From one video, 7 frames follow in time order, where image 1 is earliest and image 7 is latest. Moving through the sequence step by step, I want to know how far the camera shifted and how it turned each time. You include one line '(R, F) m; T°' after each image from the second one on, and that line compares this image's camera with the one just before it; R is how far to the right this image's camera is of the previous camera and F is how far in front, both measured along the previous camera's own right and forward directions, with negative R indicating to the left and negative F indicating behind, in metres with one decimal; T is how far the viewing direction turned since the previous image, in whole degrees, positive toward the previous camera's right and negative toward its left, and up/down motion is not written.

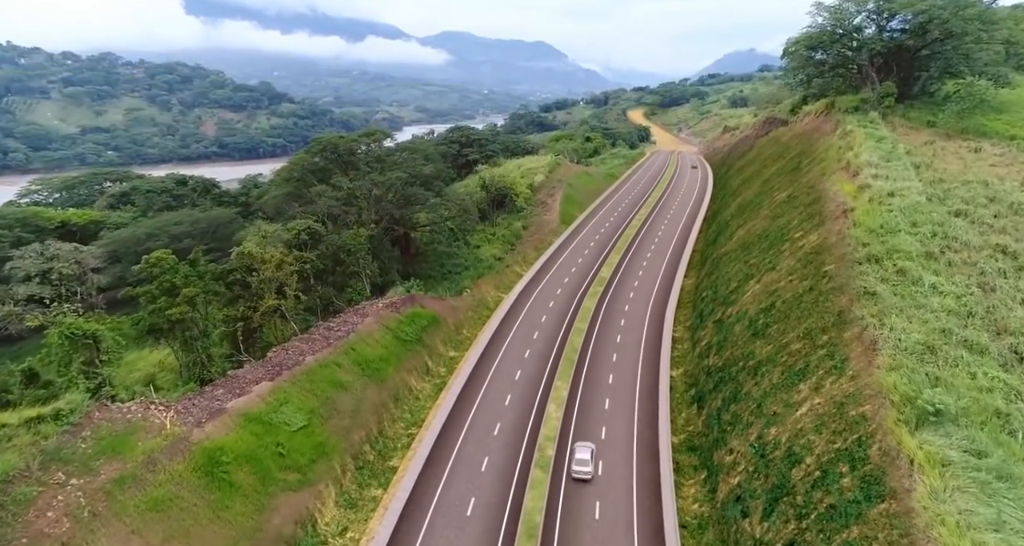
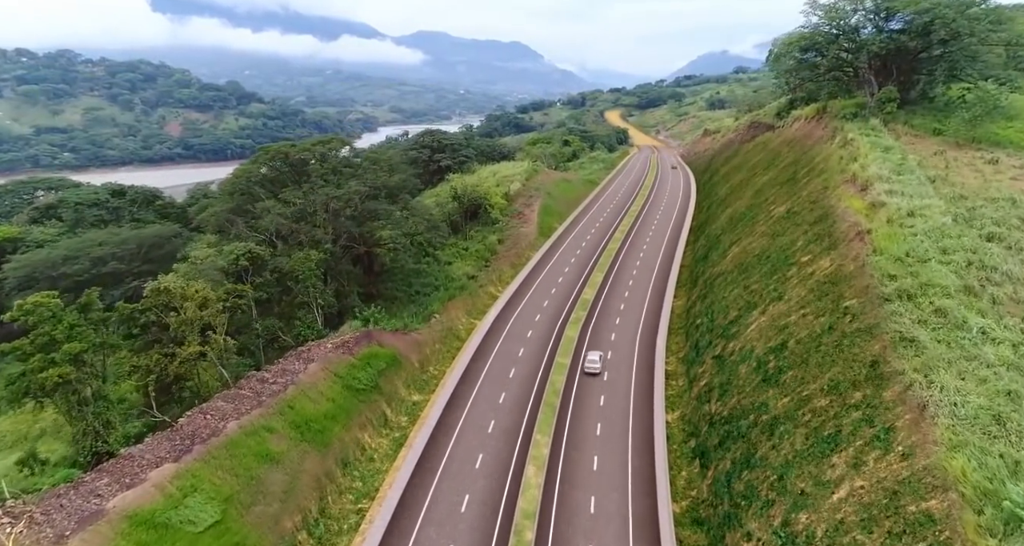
(+0.4, +6.1) m; +2°
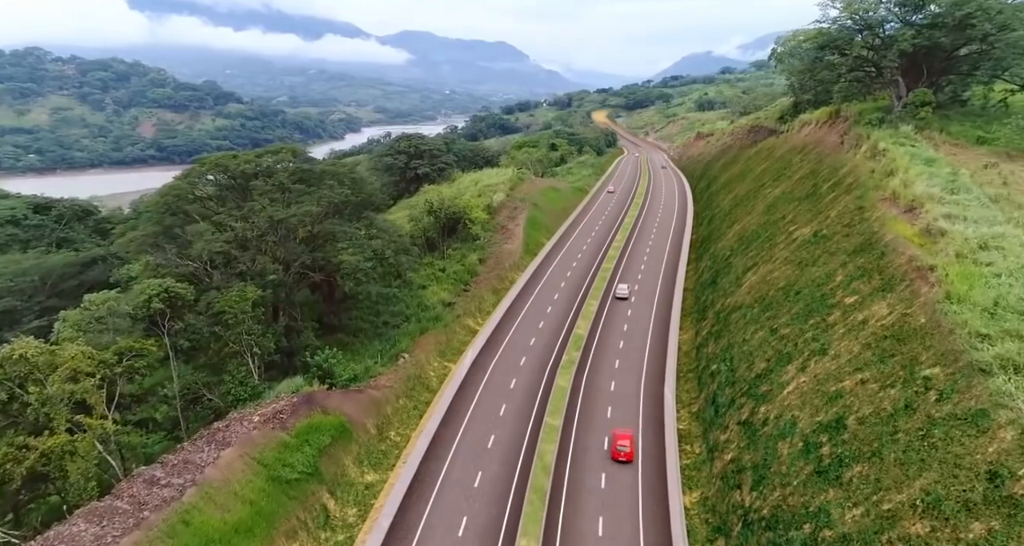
(+0.5, +8.1) m; +1°
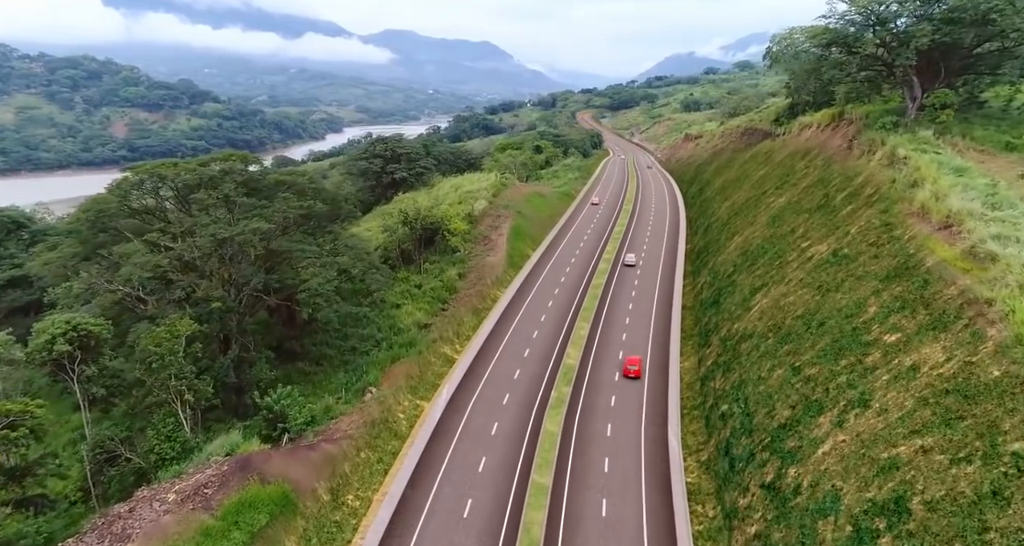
(+0.3, +5.6) m; +2°
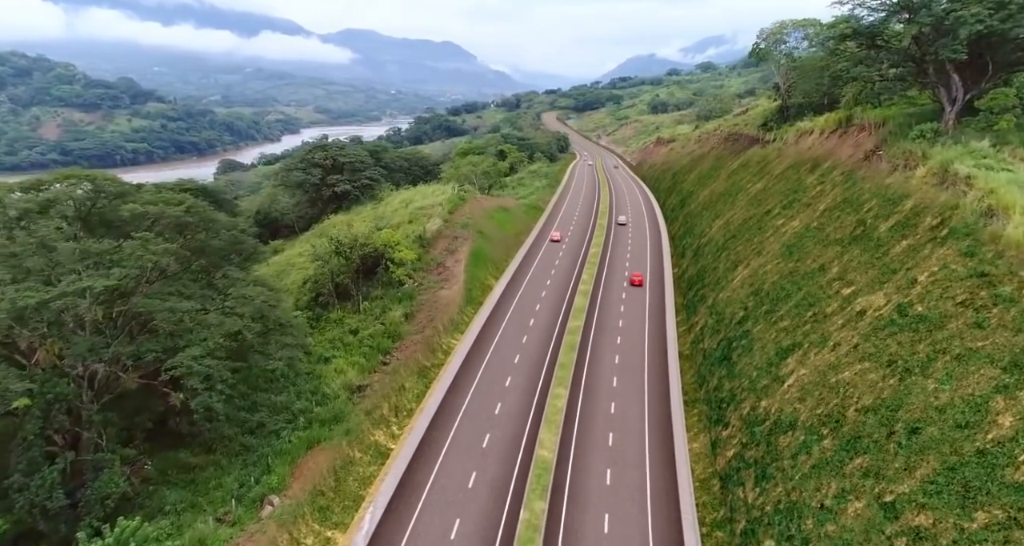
(+0.8, +11.7) m; +3°
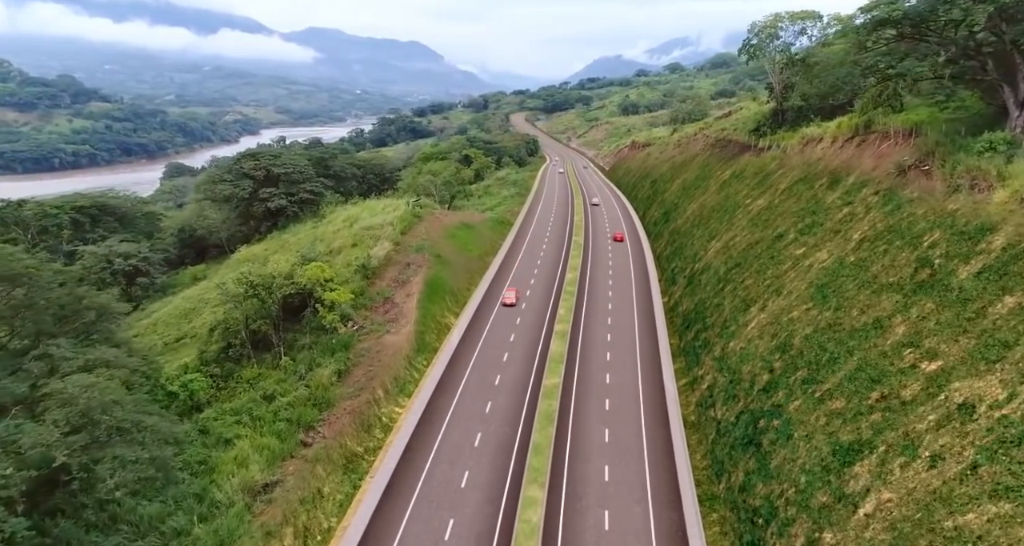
(+0.7, +10.7) m; +3°
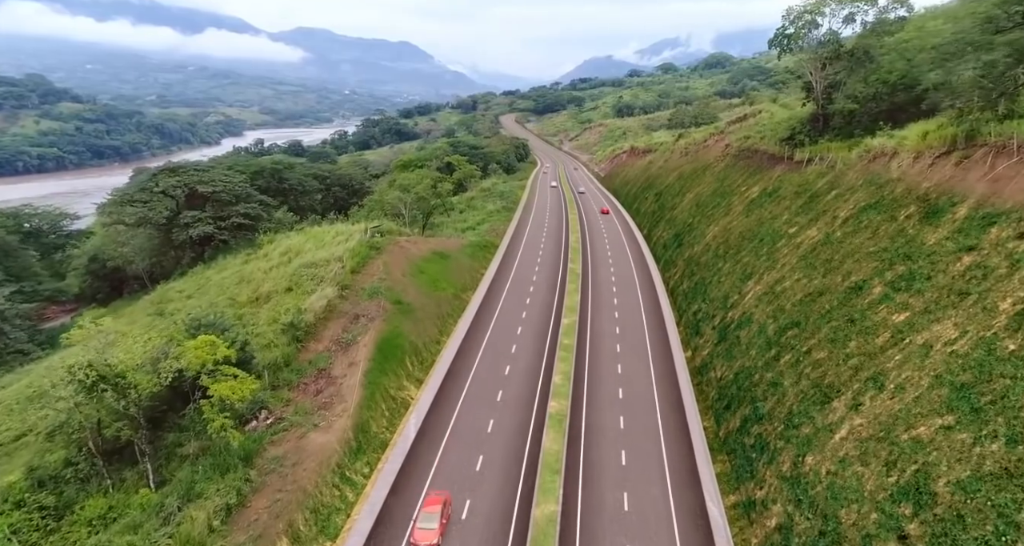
(+0.8, +13.5) m; +1°
